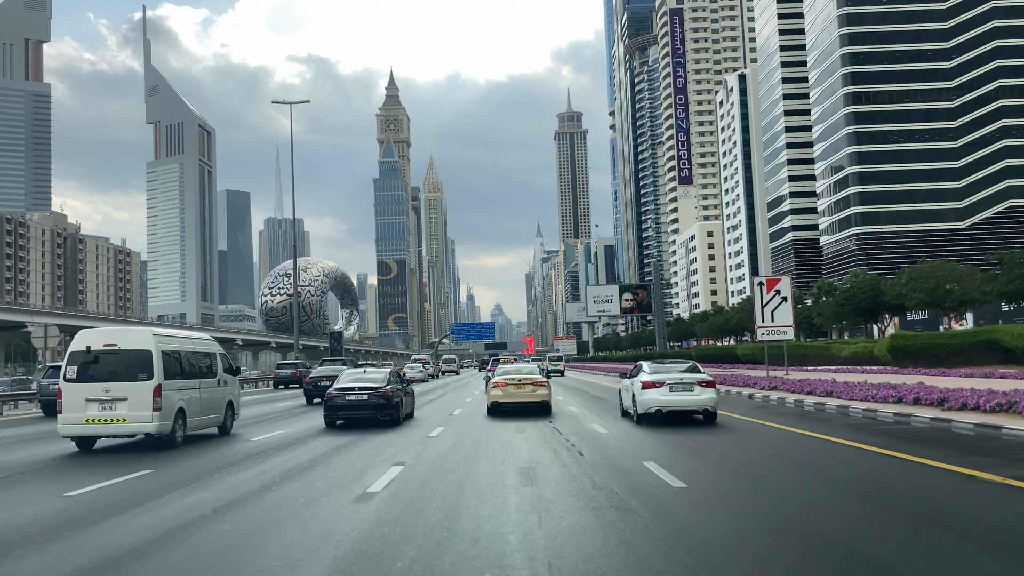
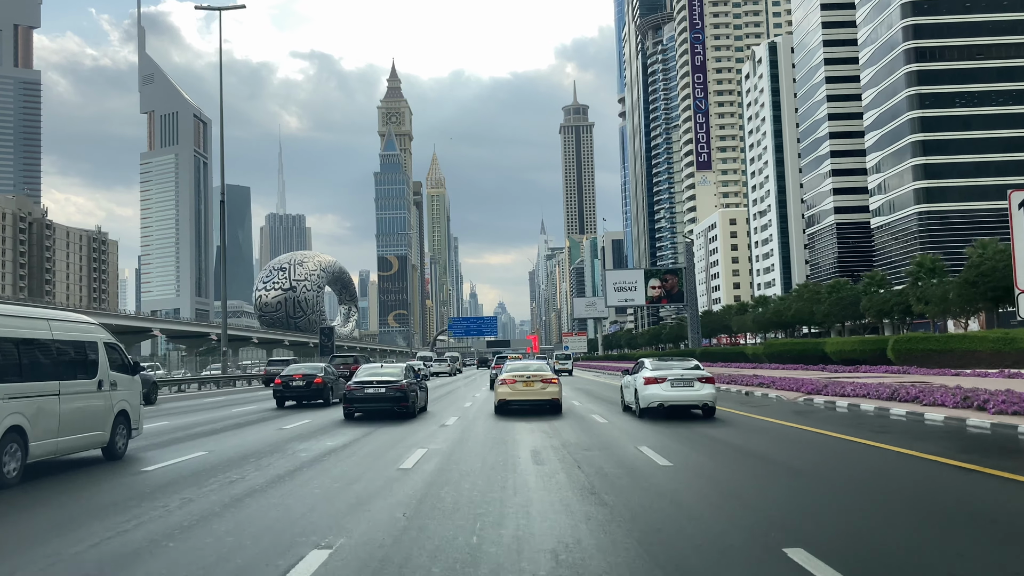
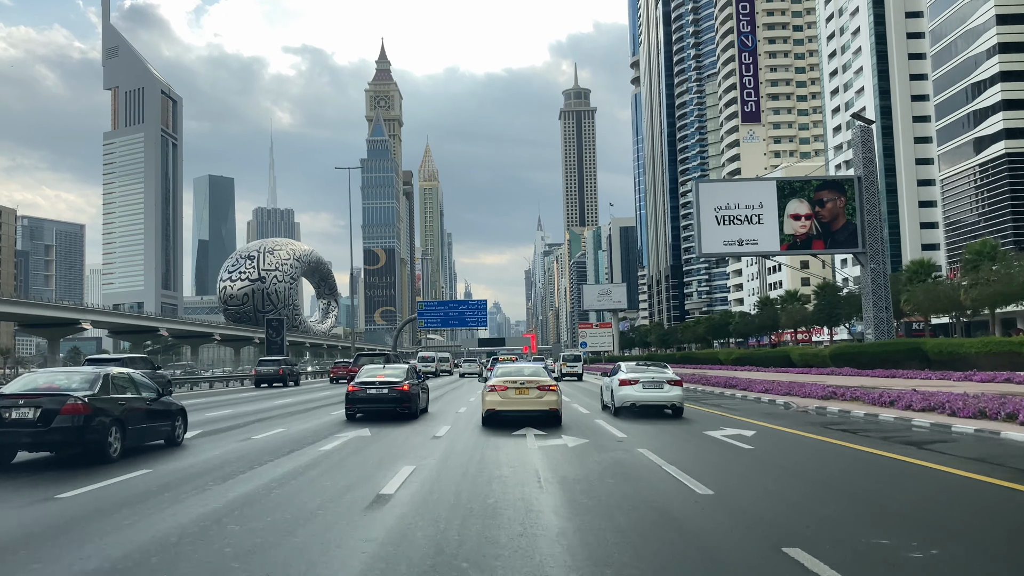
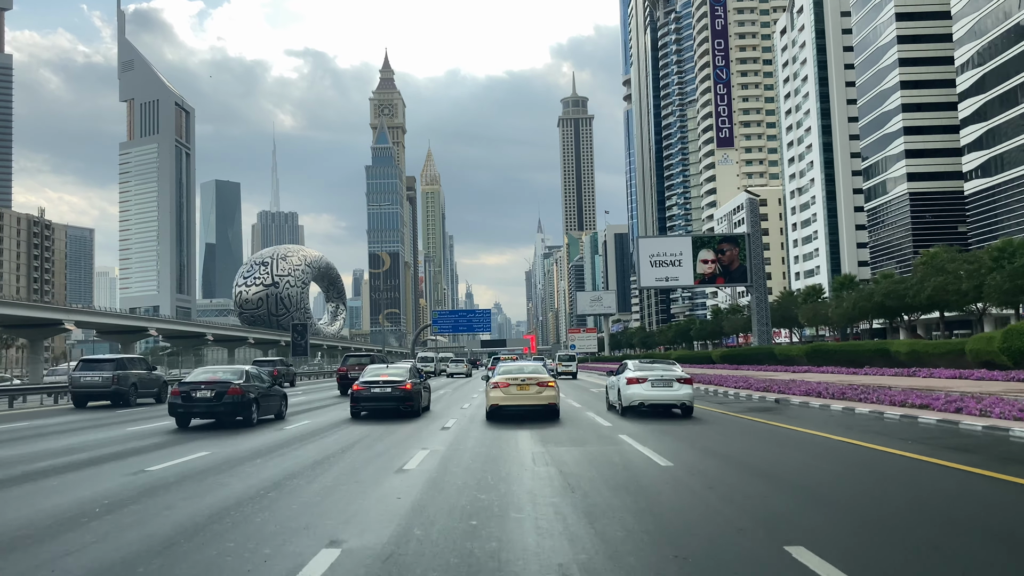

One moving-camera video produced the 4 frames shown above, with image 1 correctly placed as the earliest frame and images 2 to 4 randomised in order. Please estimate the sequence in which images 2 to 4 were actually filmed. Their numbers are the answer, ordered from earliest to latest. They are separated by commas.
2, 4, 3
